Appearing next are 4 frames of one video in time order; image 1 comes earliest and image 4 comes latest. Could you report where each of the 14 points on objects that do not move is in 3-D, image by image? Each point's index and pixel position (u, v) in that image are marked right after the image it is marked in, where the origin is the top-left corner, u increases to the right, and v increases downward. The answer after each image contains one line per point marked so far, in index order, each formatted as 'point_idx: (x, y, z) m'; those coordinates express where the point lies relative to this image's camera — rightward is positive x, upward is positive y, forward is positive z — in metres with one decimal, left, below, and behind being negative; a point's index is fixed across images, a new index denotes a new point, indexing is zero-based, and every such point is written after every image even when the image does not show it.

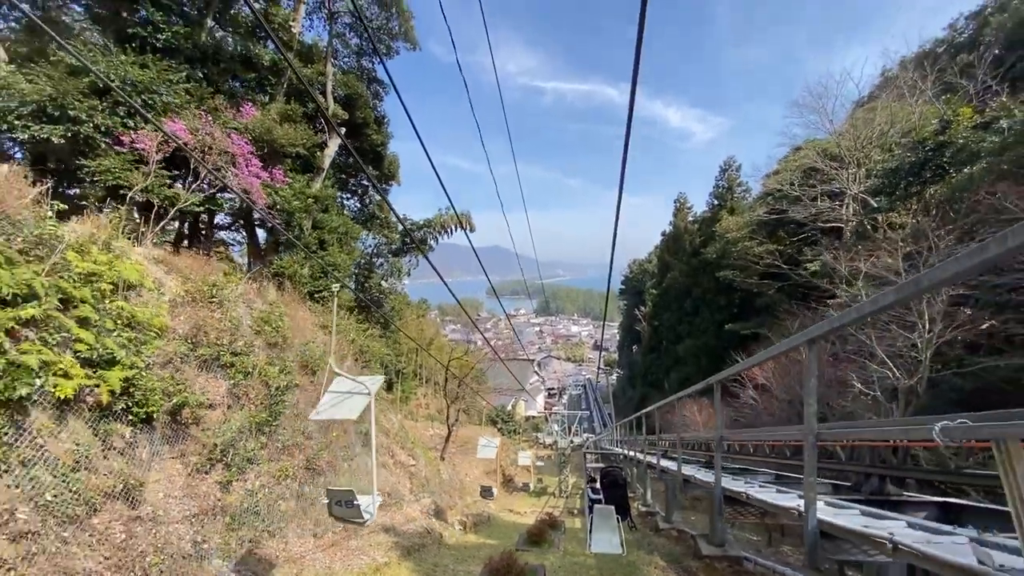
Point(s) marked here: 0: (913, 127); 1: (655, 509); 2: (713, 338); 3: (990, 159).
0: (+9.2, +3.8, +11.5) m
1: (+1.9, -2.9, +6.5) m
2: (+7.2, -1.7, +18.0) m
3: (+6.4, +1.8, +6.7) m
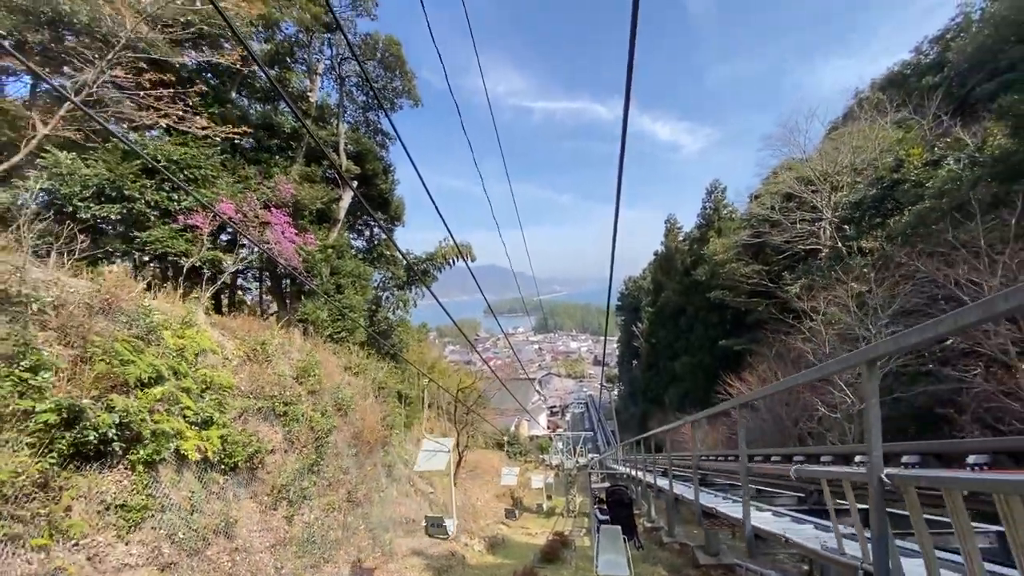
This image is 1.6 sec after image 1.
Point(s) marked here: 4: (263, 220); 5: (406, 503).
0: (+9.2, +3.3, +12.7) m
1: (+2.2, -3.4, +7.3) m
2: (+7.4, -2.5, +18.9) m
3: (+6.5, +1.3, +7.7) m
4: (-4.7, +1.3, +9.4) m
5: (-2.1, -4.3, +10.0) m
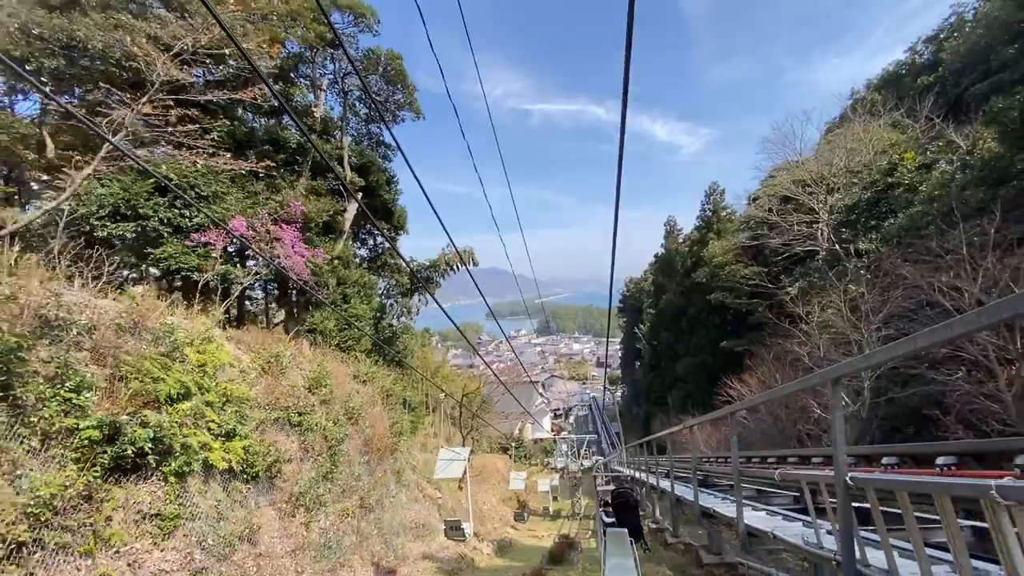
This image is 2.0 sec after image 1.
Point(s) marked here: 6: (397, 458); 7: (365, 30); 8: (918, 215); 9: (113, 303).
0: (+9.2, +3.3, +12.9) m
1: (+2.3, -3.5, +7.5) m
2: (+7.5, -2.6, +19.1) m
3: (+6.5, +1.3, +7.9) m
4: (-4.6, +1.0, +9.7) m
5: (-2.0, -4.5, +10.2) m
6: (-2.3, -3.4, +10.2) m
7: (-3.5, +6.2, +12.0) m
8: (+6.4, +1.2, +7.9) m
9: (-3.8, -0.1, +4.7) m
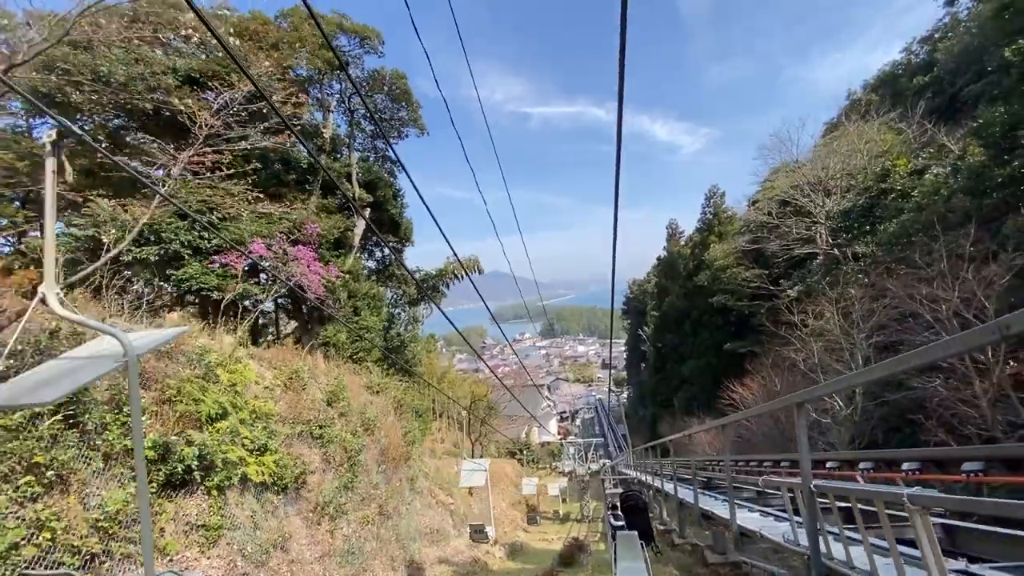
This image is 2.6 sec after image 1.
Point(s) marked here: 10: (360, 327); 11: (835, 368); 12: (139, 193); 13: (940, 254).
0: (+9.3, +3.2, +13.2) m
1: (+2.5, -3.7, +7.8) m
2: (+7.7, -2.7, +19.4) m
3: (+6.6, +1.2, +8.2) m
4: (-4.5, +0.7, +10.1) m
5: (-1.7, -4.8, +10.6) m
6: (-2.1, -3.7, +10.6) m
7: (-3.5, +5.9, +12.4) m
8: (+6.5, +1.1, +8.2) m
9: (-3.7, -0.4, +5.1) m
10: (-3.7, -0.9, +12.2) m
11: (+4.8, -1.2, +7.5) m
12: (-6.6, +1.7, +8.9) m
13: (+5.1, +0.4, +6.1) m
